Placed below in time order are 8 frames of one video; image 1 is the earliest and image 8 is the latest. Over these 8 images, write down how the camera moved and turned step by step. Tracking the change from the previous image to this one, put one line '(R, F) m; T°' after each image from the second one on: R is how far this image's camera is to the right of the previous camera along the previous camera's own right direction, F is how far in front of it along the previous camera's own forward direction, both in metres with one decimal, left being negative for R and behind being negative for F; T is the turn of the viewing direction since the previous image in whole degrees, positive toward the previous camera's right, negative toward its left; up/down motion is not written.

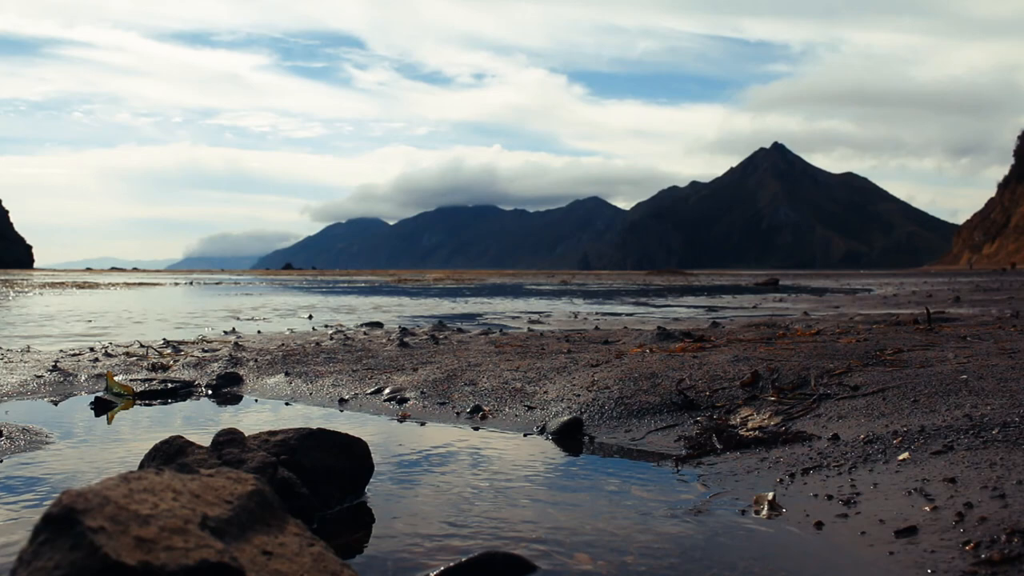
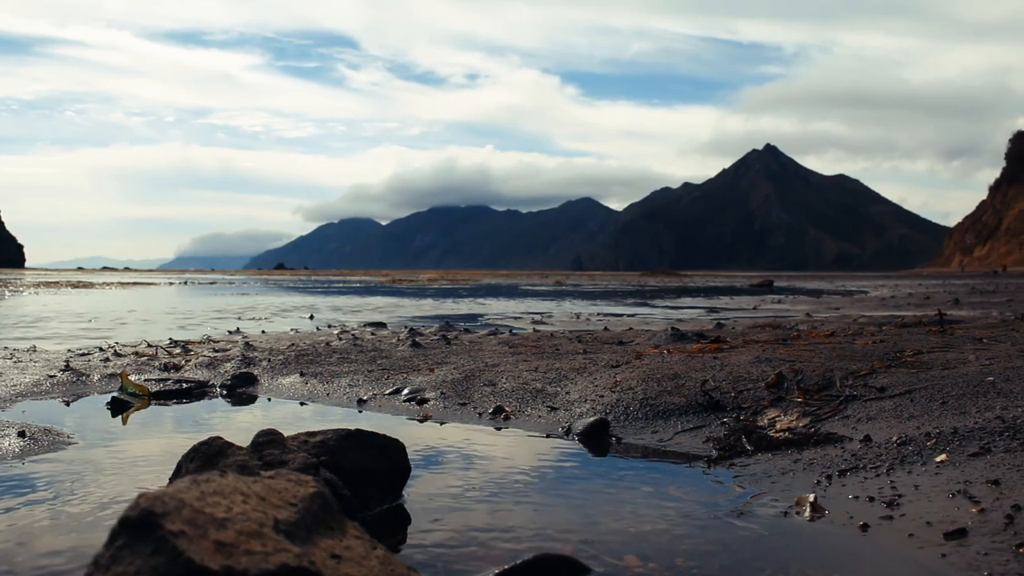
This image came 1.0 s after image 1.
(-0.4, +0.1) m; 0°
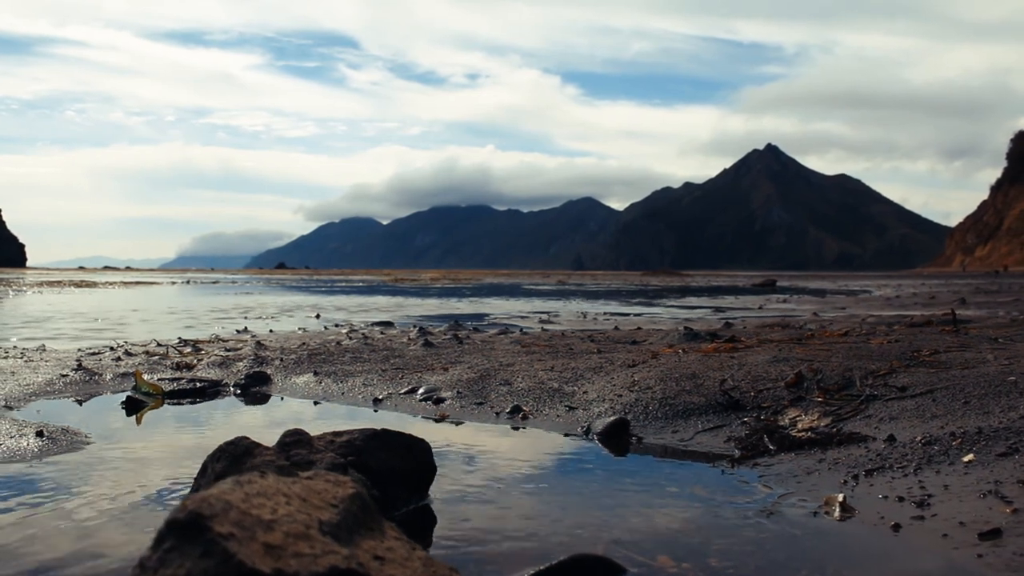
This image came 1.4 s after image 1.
(-0.2, +0.1) m; 0°
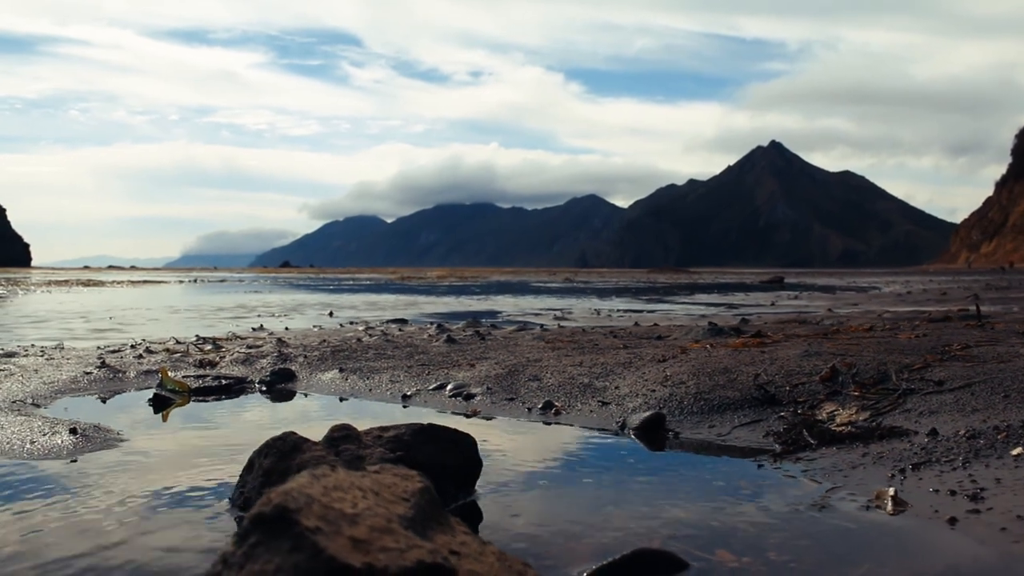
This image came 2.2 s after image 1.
(-0.4, +0.1) m; 0°
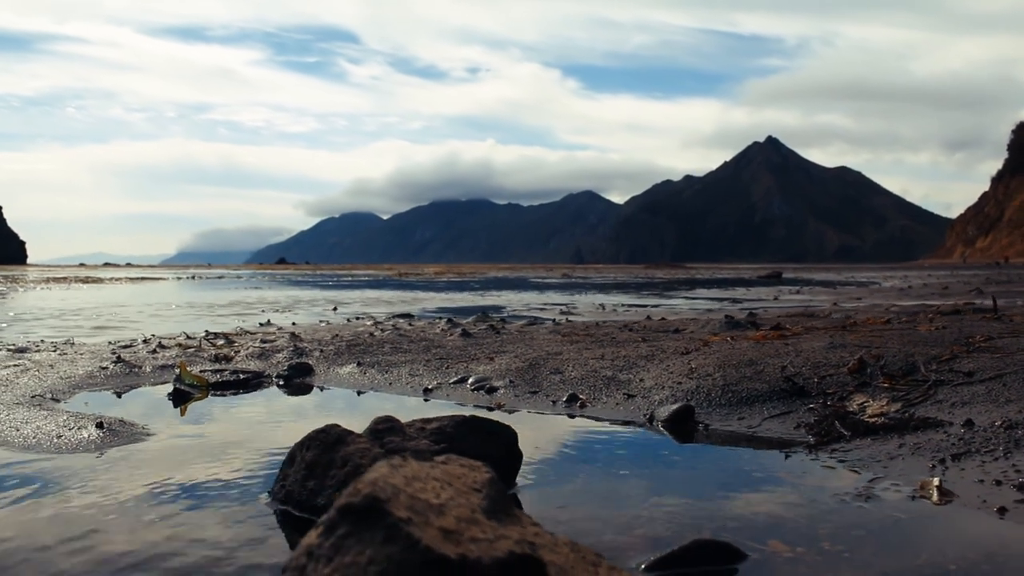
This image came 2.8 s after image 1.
(-0.4, +0.1) m; 0°
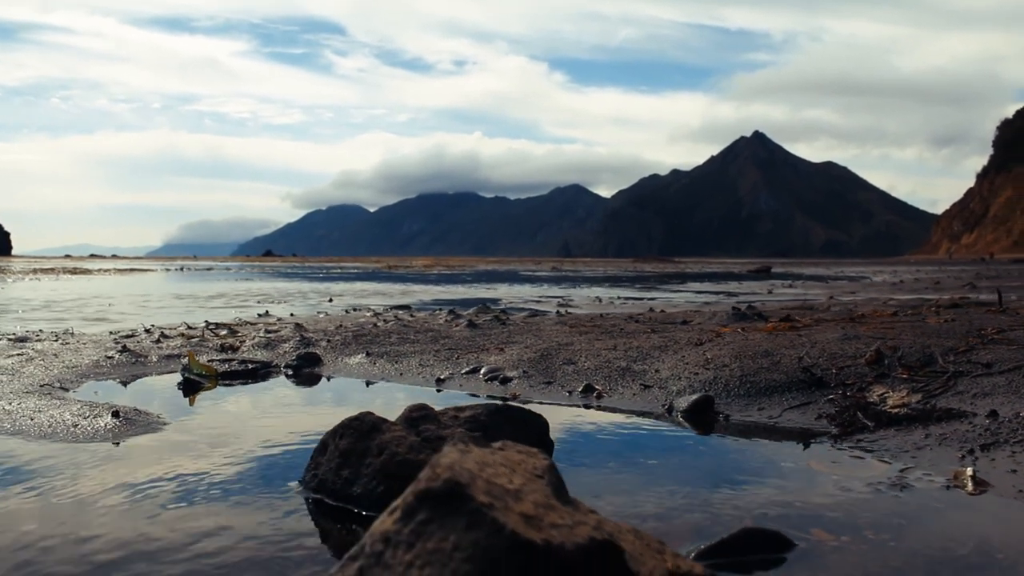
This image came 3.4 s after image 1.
(-0.4, +0.1) m; +1°
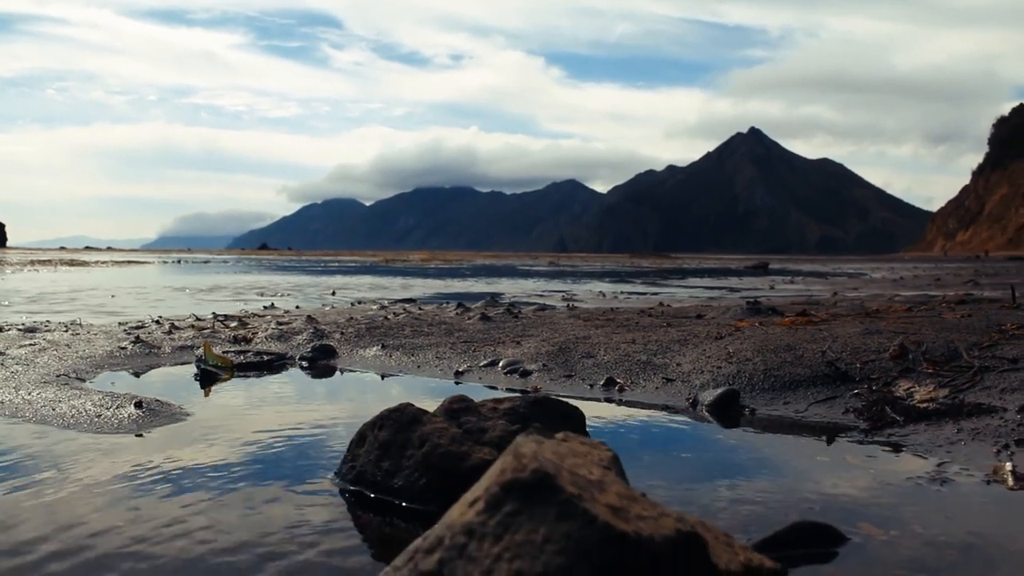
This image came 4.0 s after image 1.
(-0.4, +0.1) m; 0°
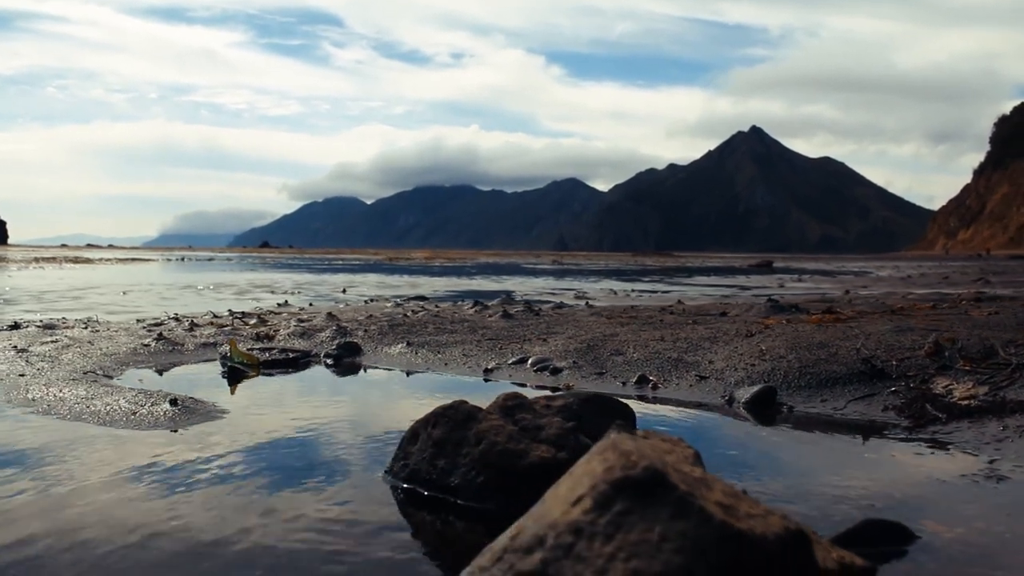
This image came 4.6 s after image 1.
(-0.4, +0.1) m; 0°
